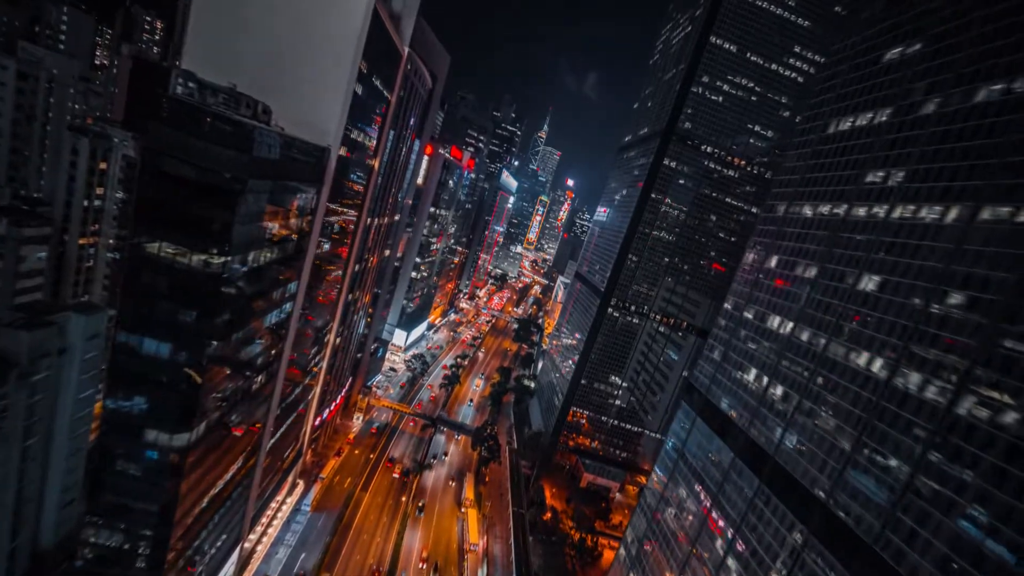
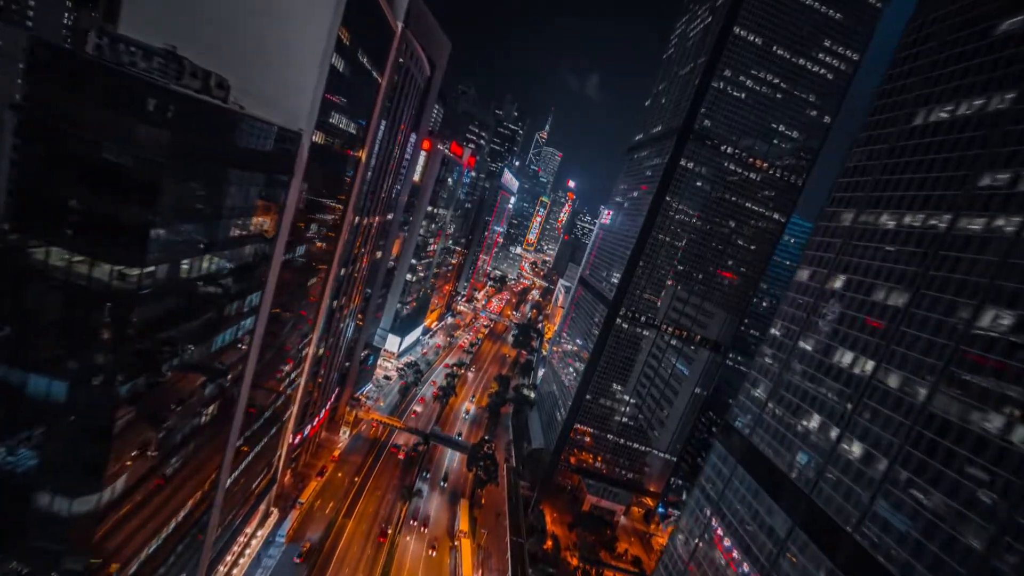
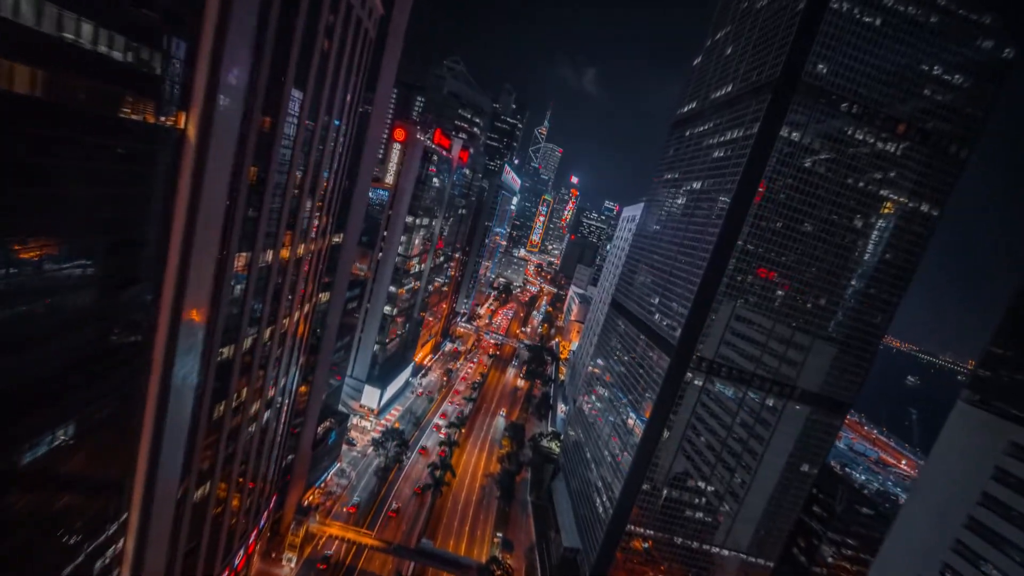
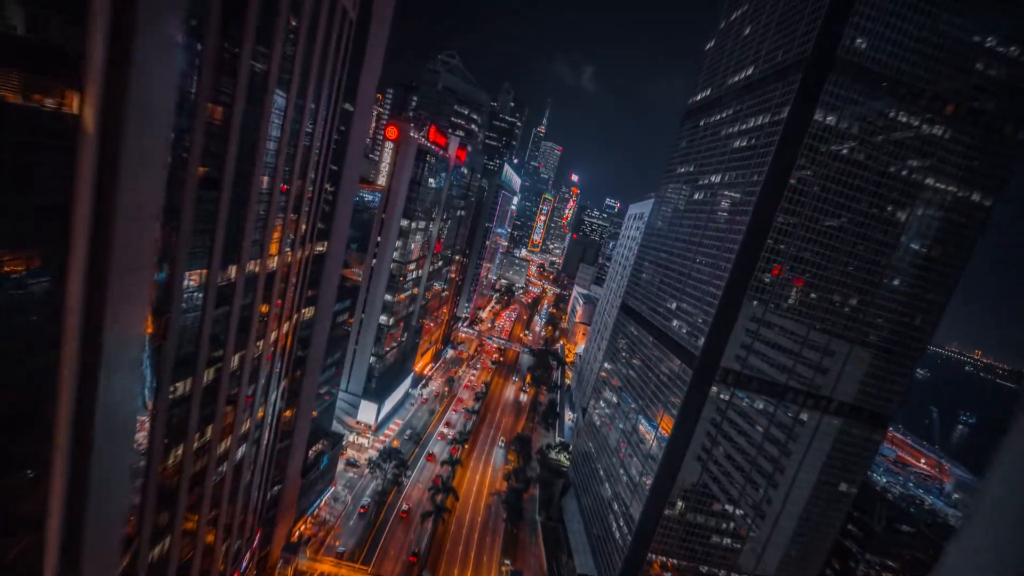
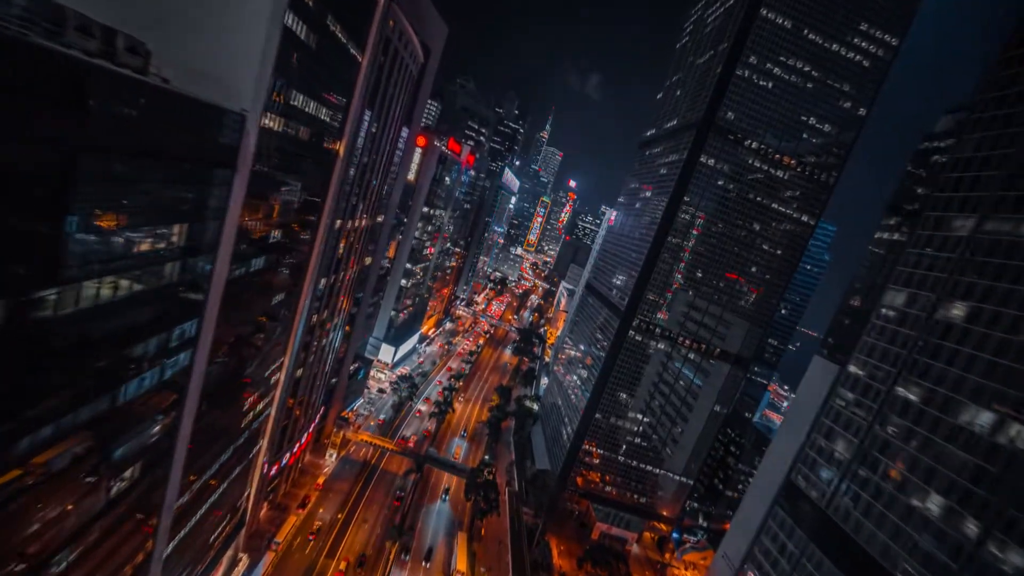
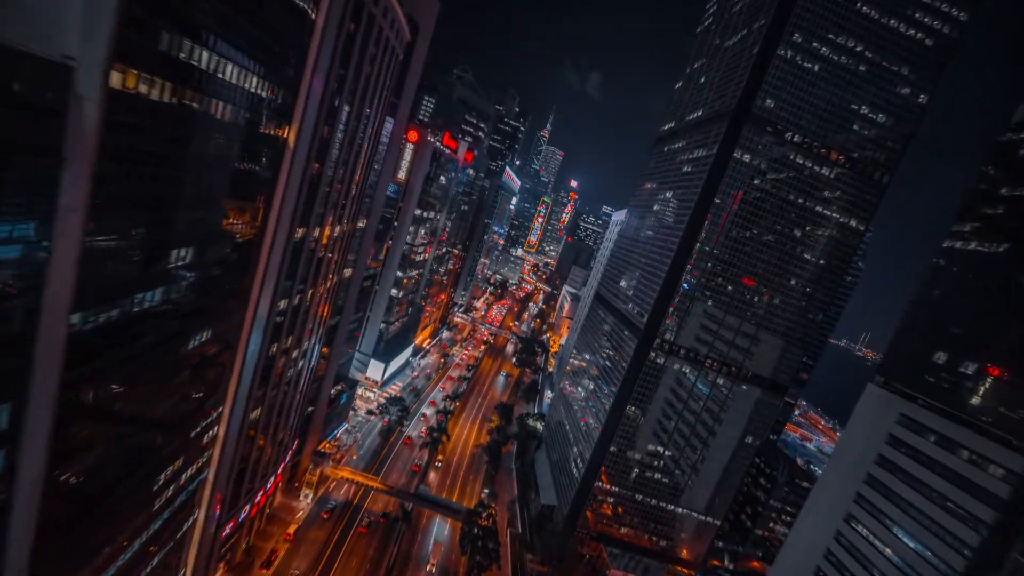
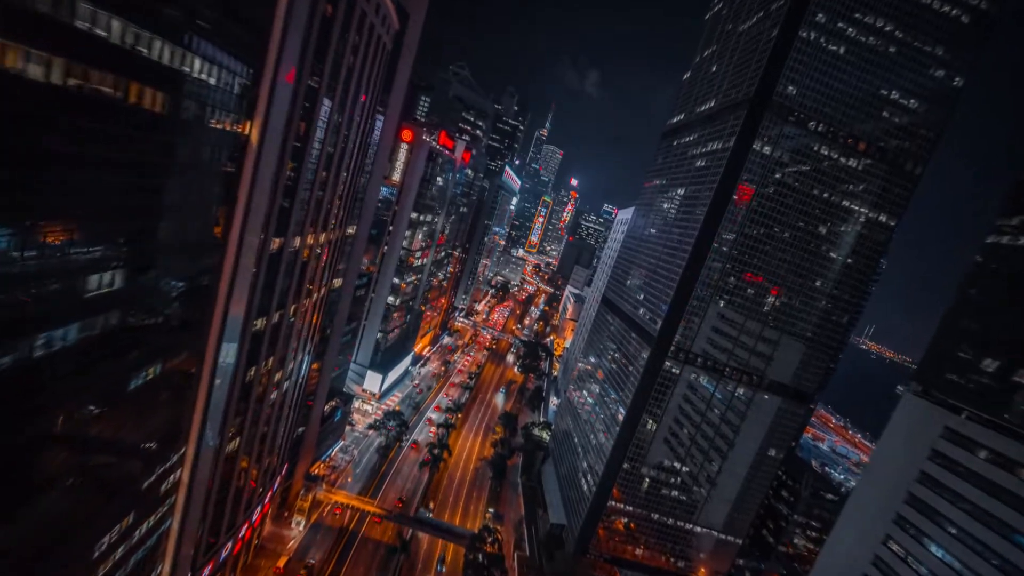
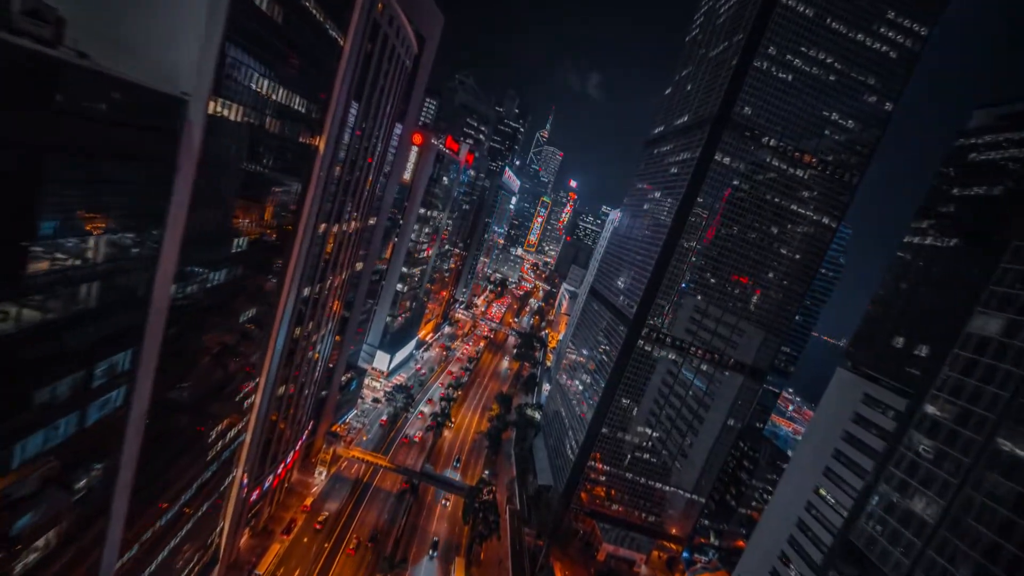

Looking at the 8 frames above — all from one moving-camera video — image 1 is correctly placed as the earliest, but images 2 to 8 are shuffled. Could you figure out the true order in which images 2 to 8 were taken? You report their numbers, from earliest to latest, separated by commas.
2, 5, 8, 6, 7, 3, 4
